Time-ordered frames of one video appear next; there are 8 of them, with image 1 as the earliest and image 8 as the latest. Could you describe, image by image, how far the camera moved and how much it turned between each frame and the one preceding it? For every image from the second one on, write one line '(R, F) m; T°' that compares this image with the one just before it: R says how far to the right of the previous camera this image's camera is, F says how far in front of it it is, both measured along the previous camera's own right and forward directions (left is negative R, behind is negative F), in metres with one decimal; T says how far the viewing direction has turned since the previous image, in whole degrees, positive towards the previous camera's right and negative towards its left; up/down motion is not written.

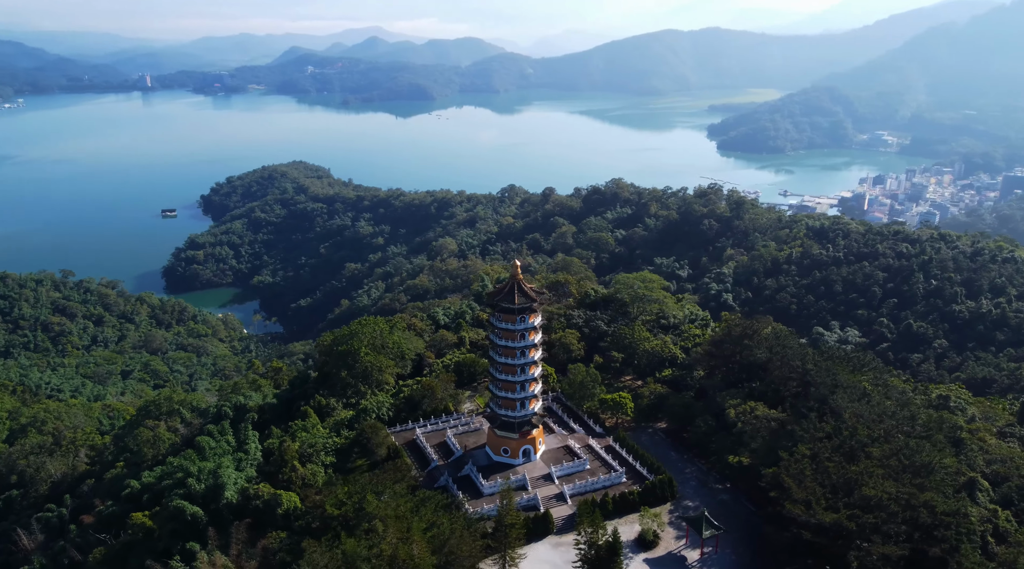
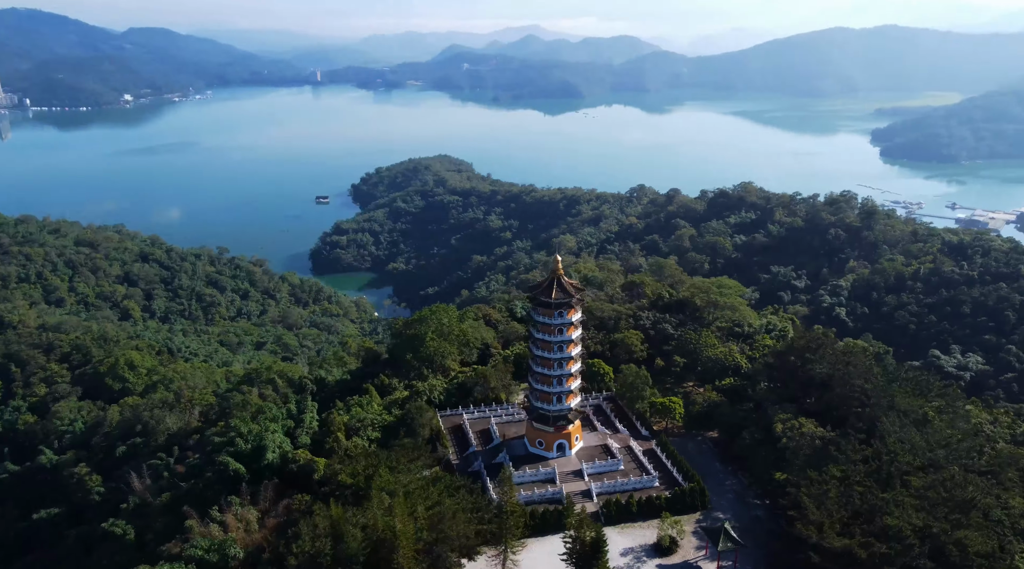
(+3.3, -0.2) m; -11°
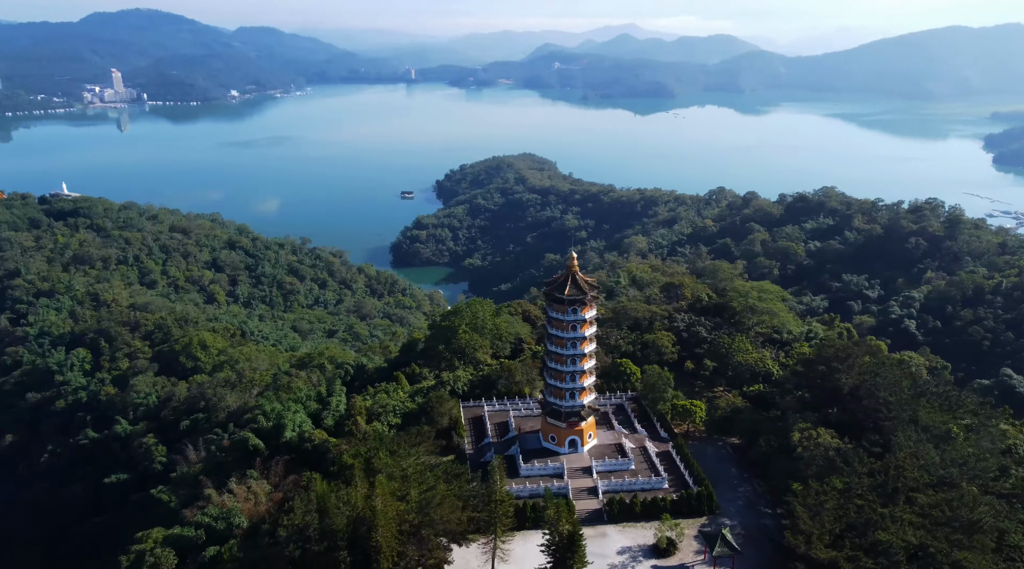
(+2.3, -0.3) m; -6°
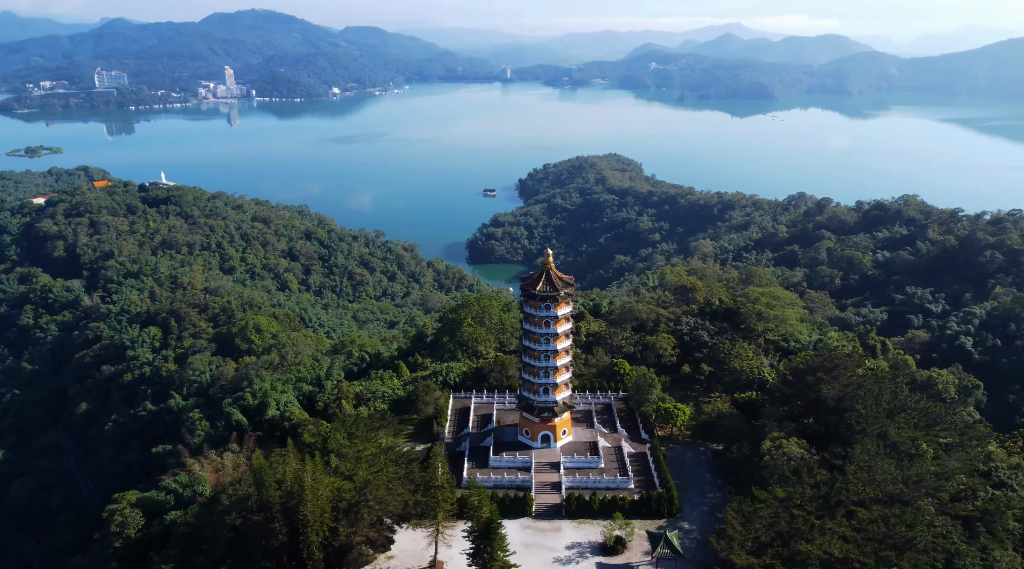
(+3.9, -0.3) m; -7°
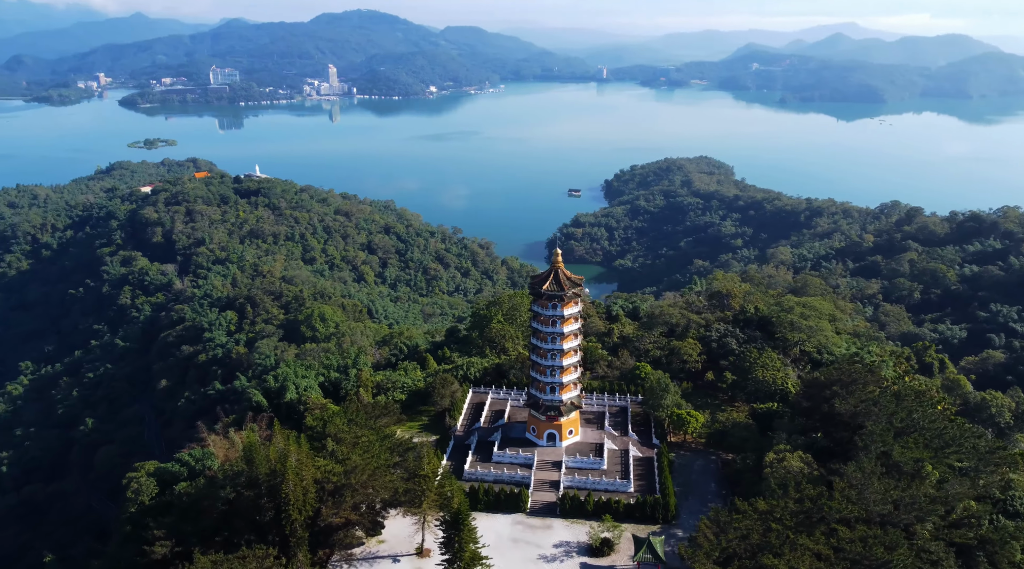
(+2.8, -0.2) m; -7°
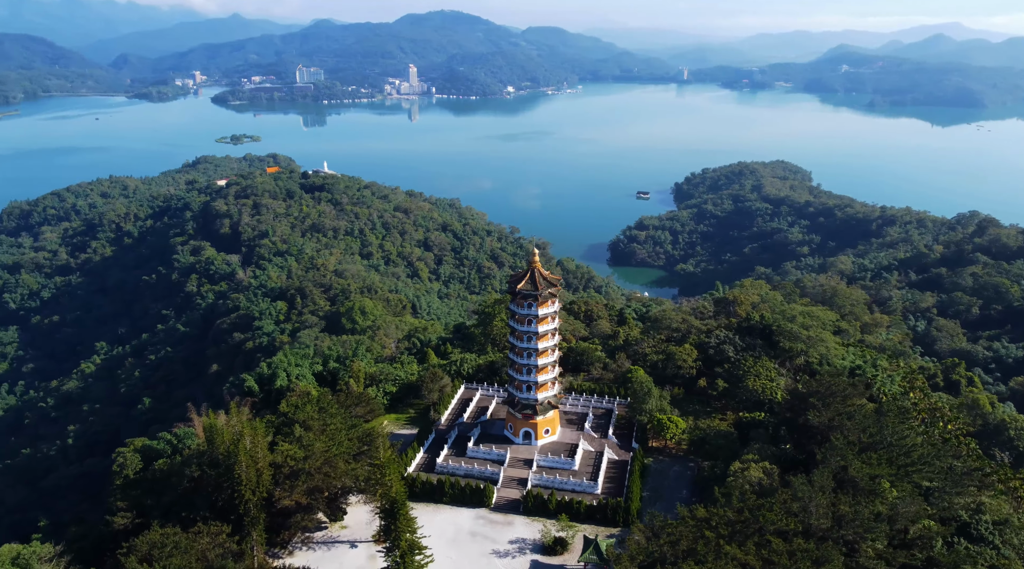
(+3.4, -0.2) m; -6°
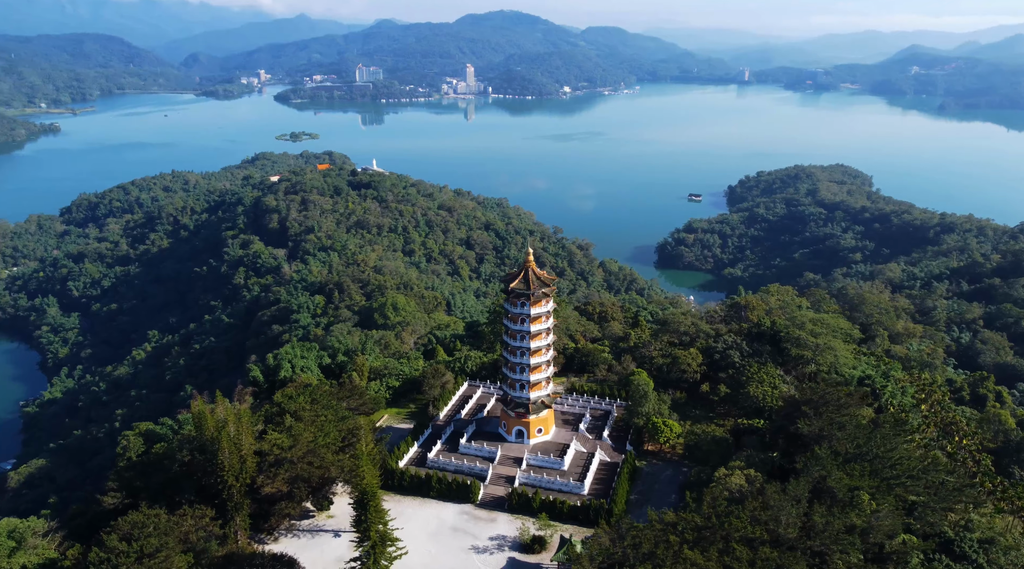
(+2.1, -0.1) m; -4°
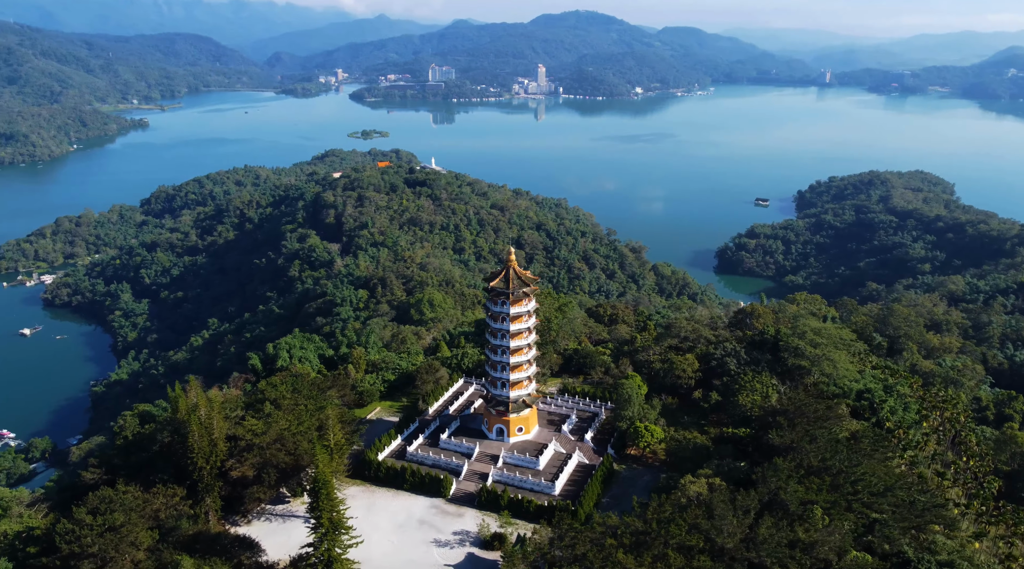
(+3.0, 0.0) m; -5°
